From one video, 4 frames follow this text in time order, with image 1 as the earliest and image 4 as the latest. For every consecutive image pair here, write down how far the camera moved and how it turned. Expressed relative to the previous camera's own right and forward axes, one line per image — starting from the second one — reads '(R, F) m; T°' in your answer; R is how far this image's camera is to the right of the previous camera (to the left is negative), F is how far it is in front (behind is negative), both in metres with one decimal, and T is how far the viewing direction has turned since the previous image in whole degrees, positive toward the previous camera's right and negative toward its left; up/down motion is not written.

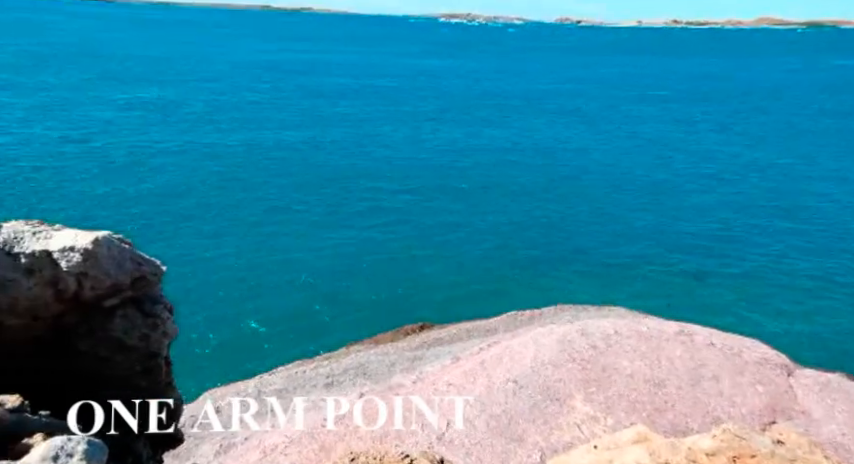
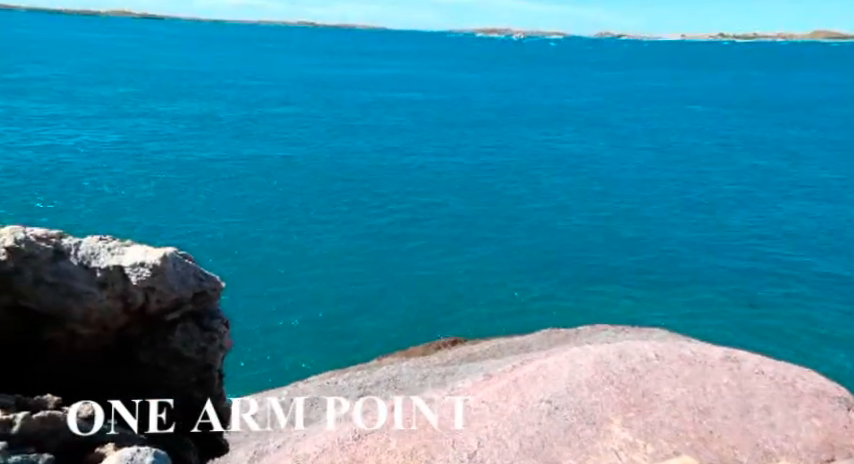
(0.0, +0.7) m; -2°
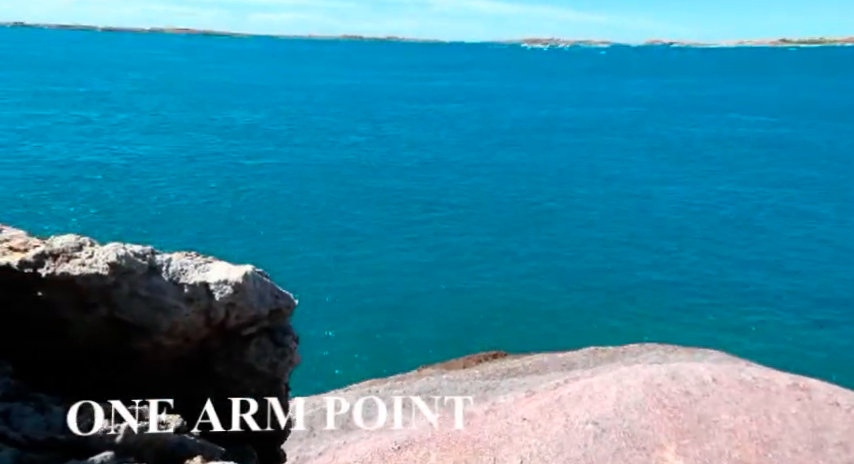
(0.0, +1.2) m; -3°
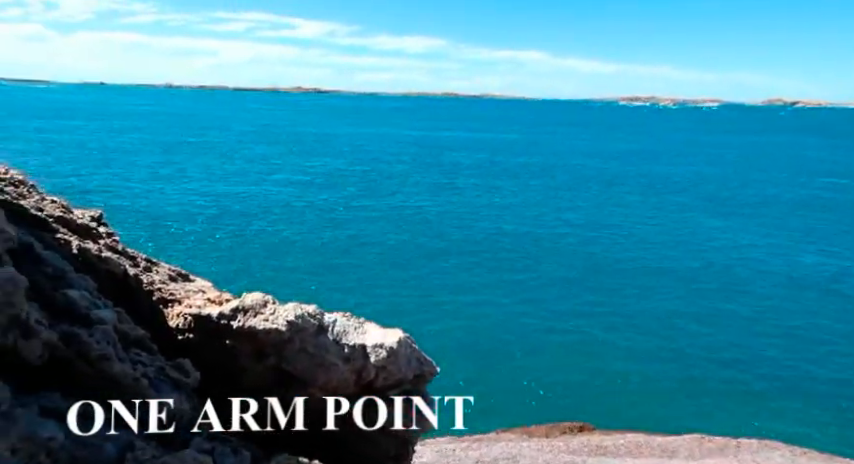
(-0.7, +2.4) m; -5°
